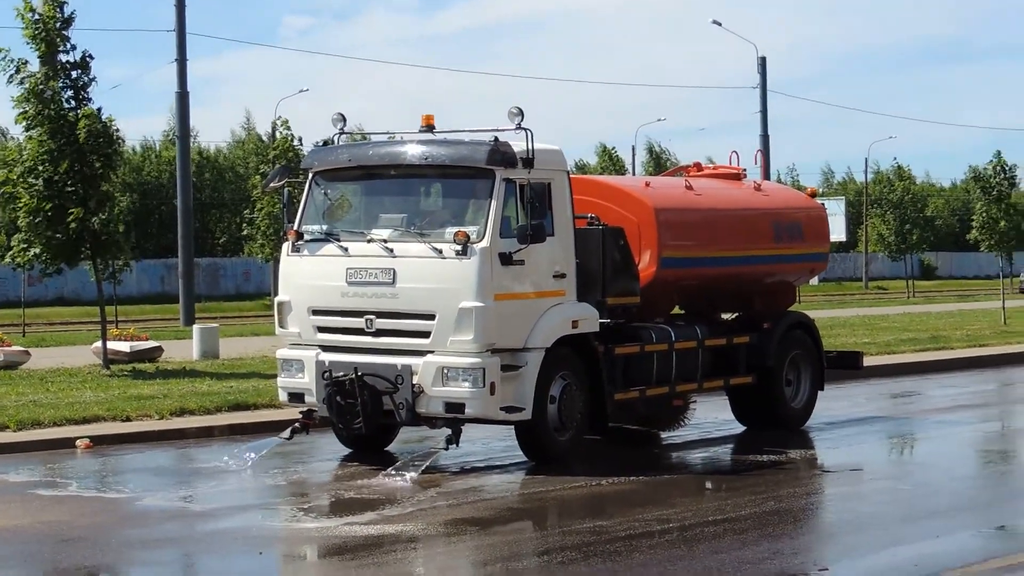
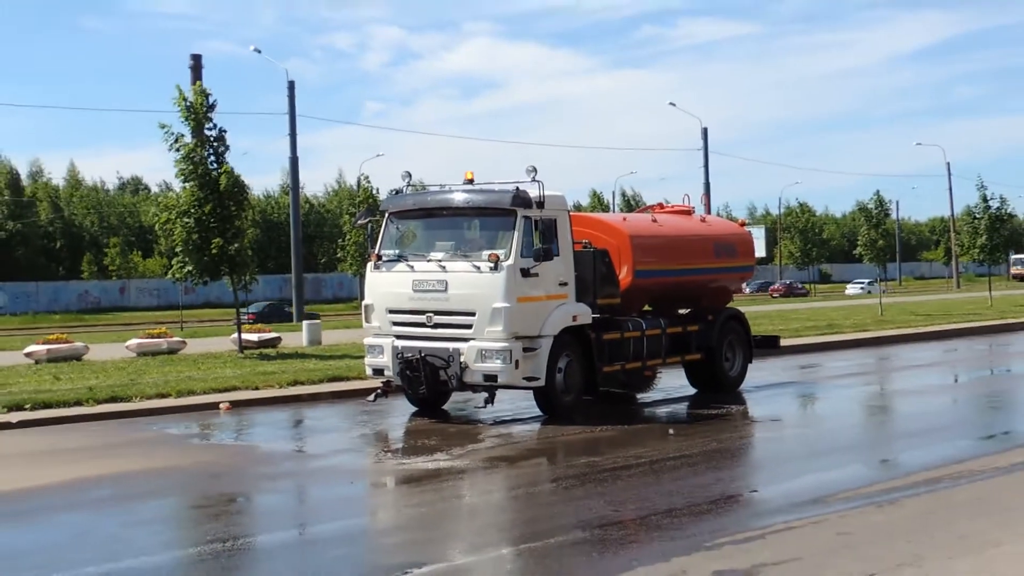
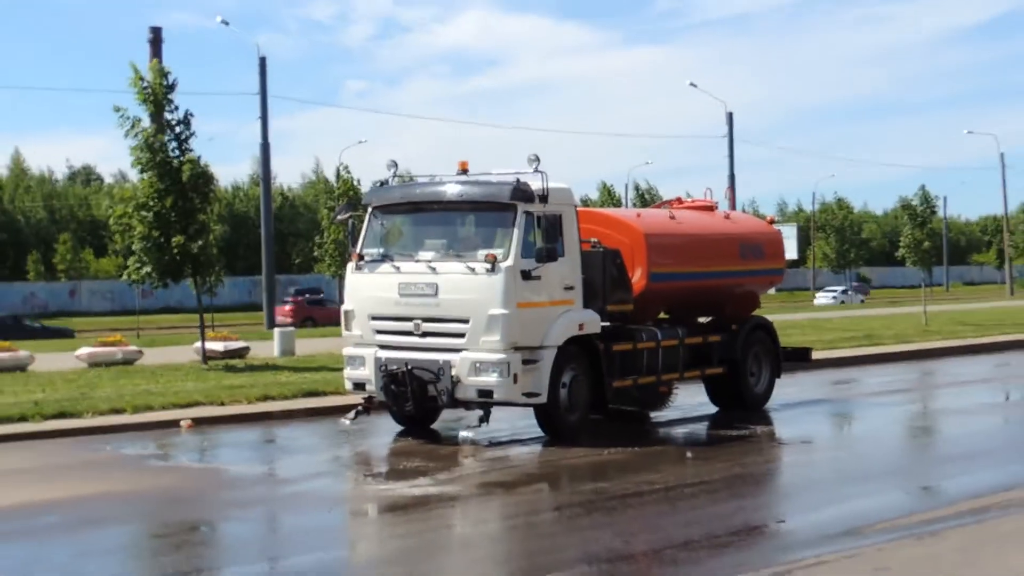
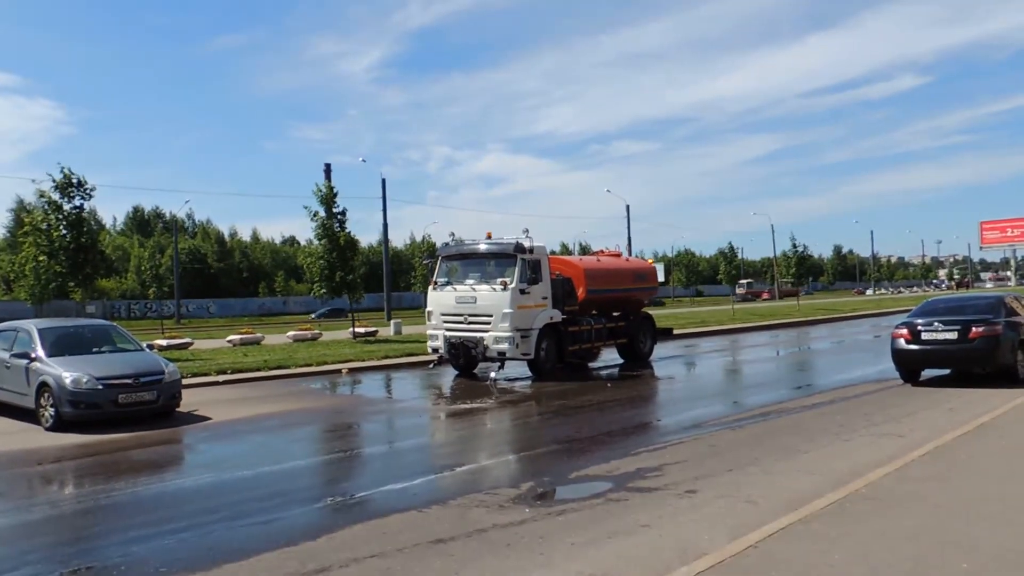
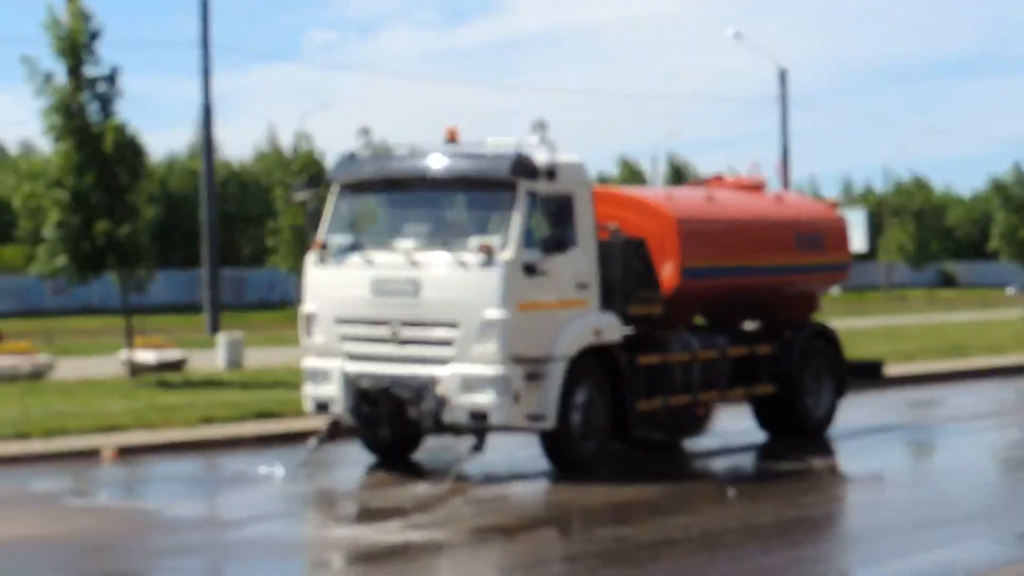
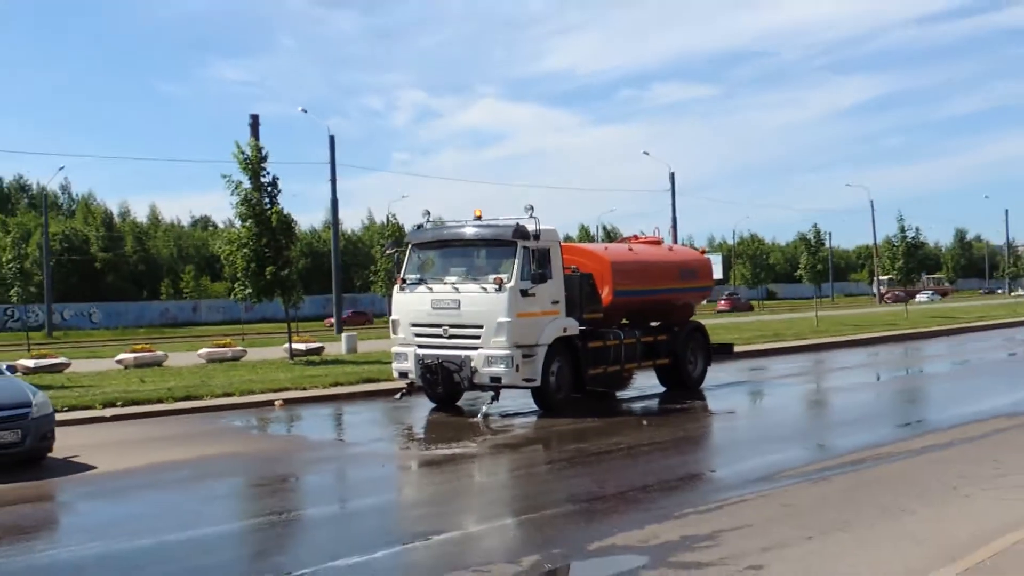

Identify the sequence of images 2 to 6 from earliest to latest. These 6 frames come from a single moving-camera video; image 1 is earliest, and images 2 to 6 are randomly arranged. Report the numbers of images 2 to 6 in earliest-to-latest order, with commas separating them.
5, 3, 2, 6, 4
